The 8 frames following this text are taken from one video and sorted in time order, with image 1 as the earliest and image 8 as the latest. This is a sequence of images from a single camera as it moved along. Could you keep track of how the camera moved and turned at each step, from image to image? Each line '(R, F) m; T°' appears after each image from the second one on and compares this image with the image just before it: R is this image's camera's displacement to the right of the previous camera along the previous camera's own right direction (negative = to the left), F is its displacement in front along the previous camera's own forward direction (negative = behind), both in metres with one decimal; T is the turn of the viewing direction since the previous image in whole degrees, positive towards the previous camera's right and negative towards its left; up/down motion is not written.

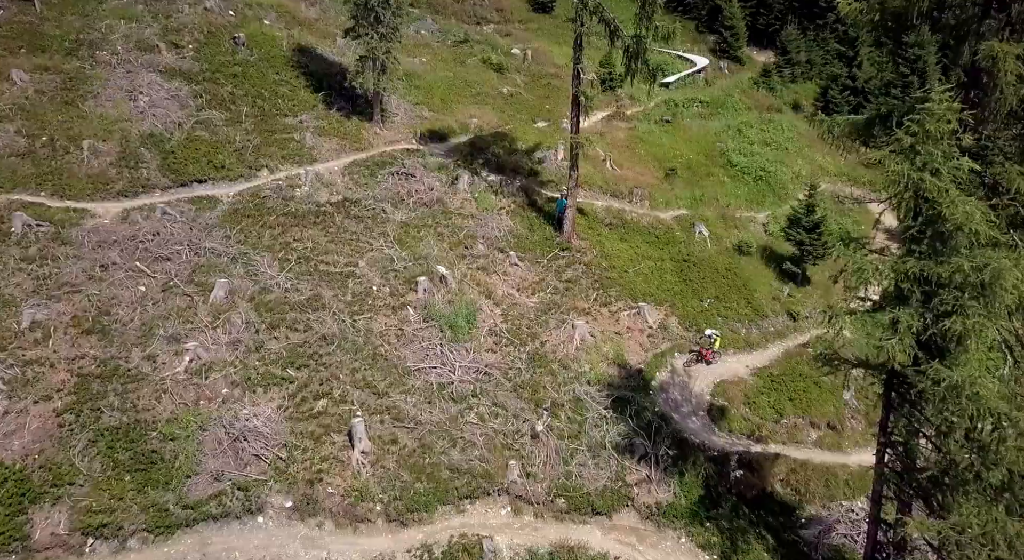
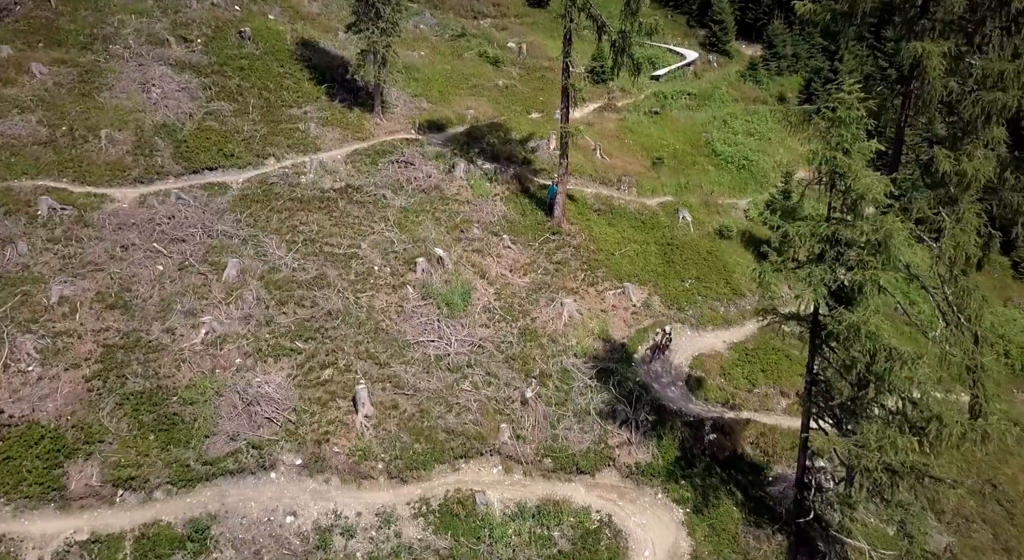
(+0.2, -2.1) m; 0°
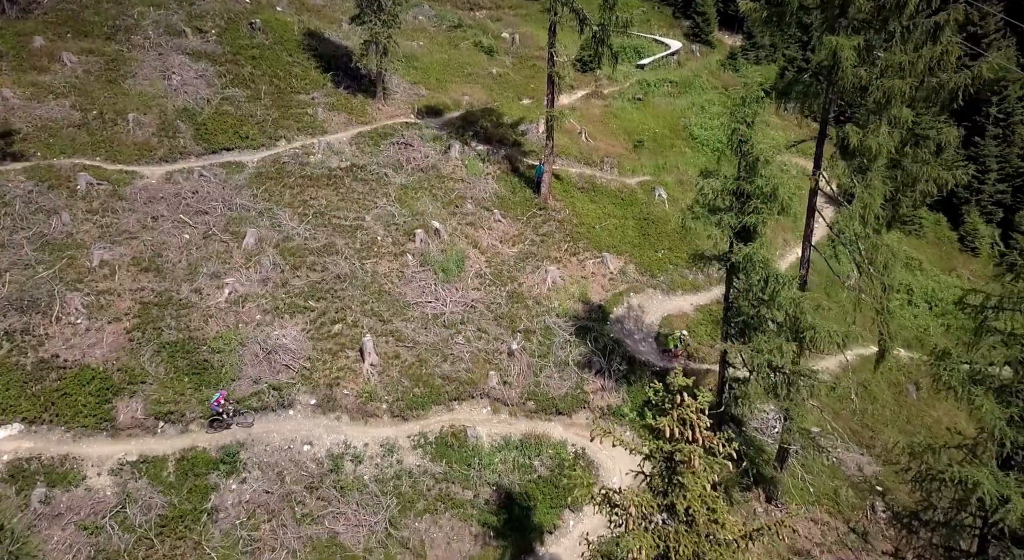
(+0.3, -3.7) m; 0°
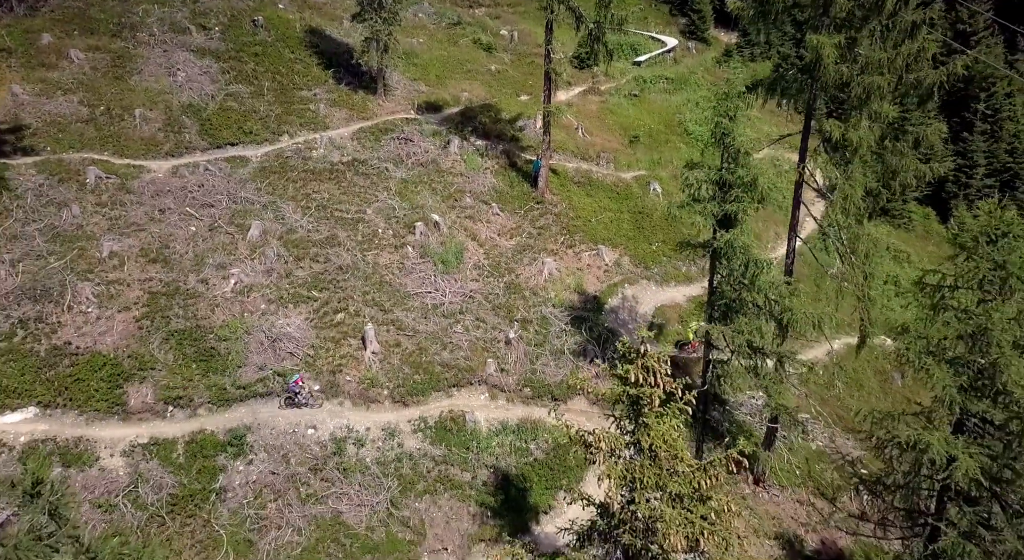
(+0.1, -1.0) m; 0°
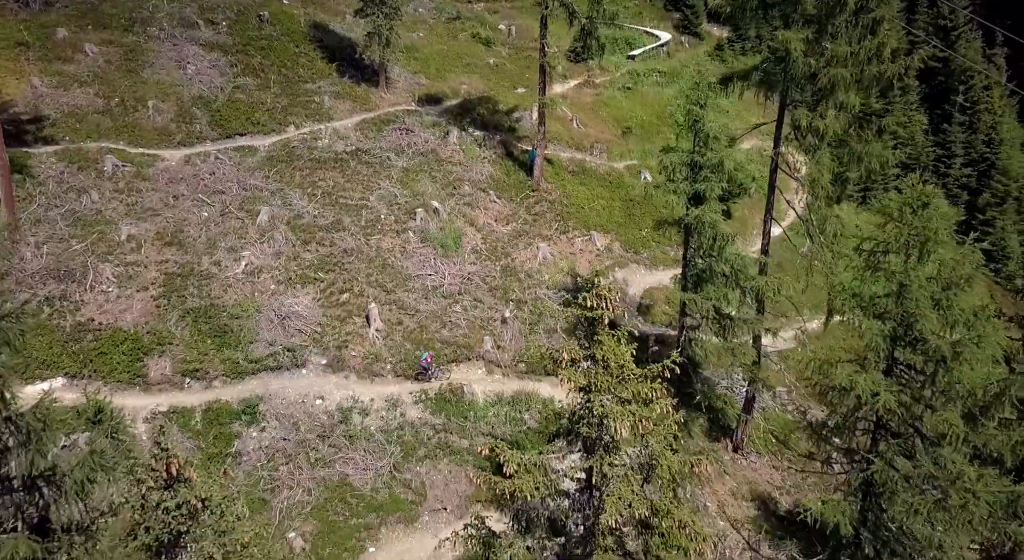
(+0.1, -1.9) m; 0°
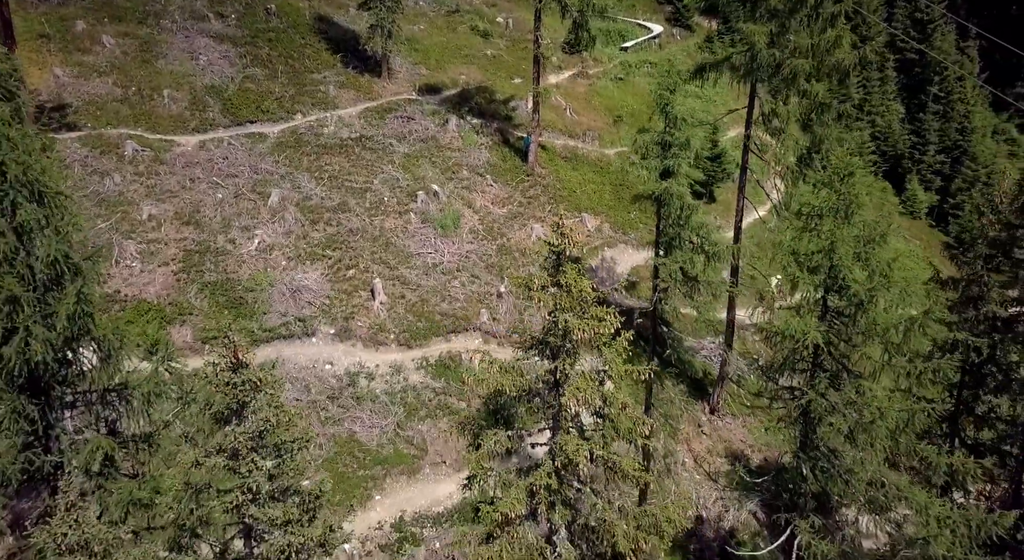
(+0.2, -2.5) m; 0°
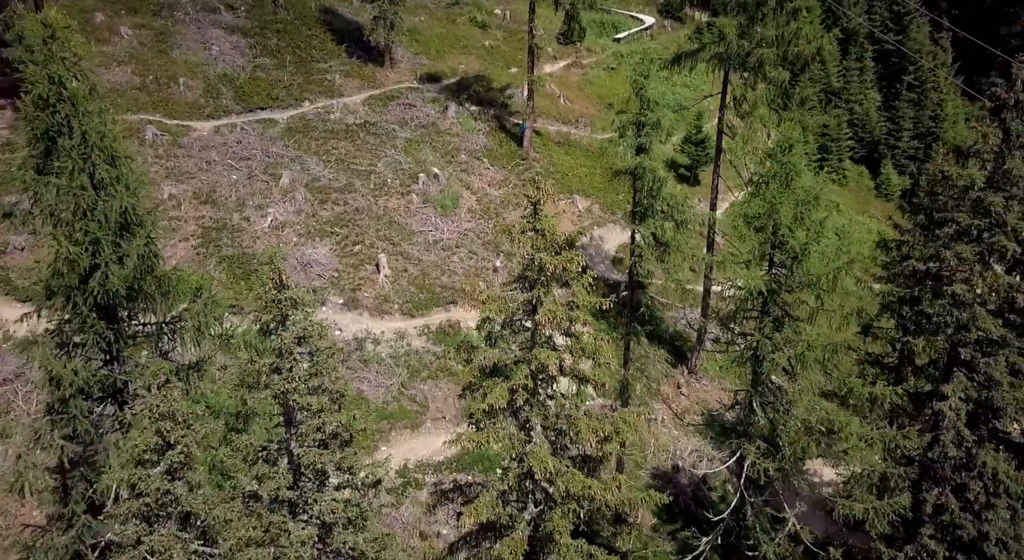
(+0.2, -2.8) m; 0°
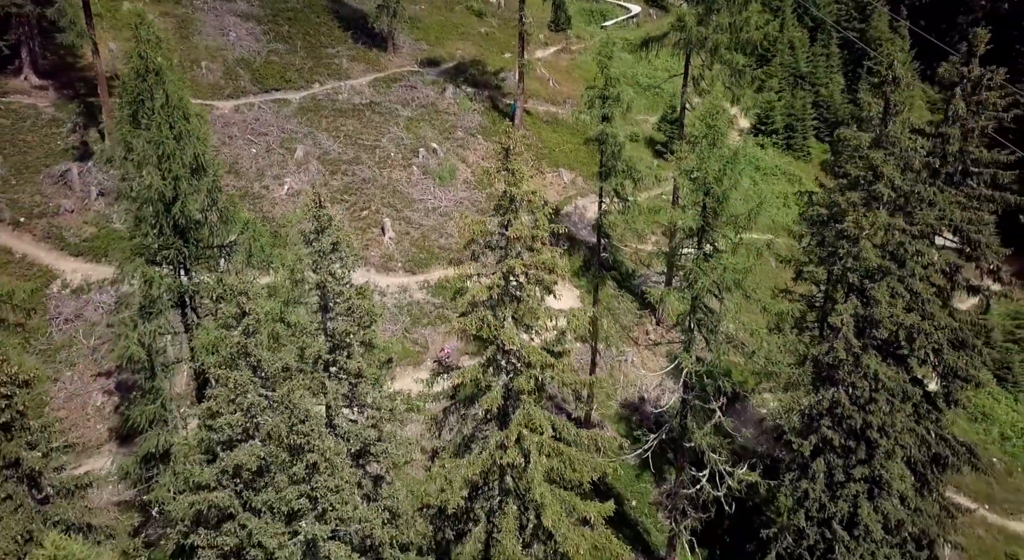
(+0.4, -4.8) m; 0°
